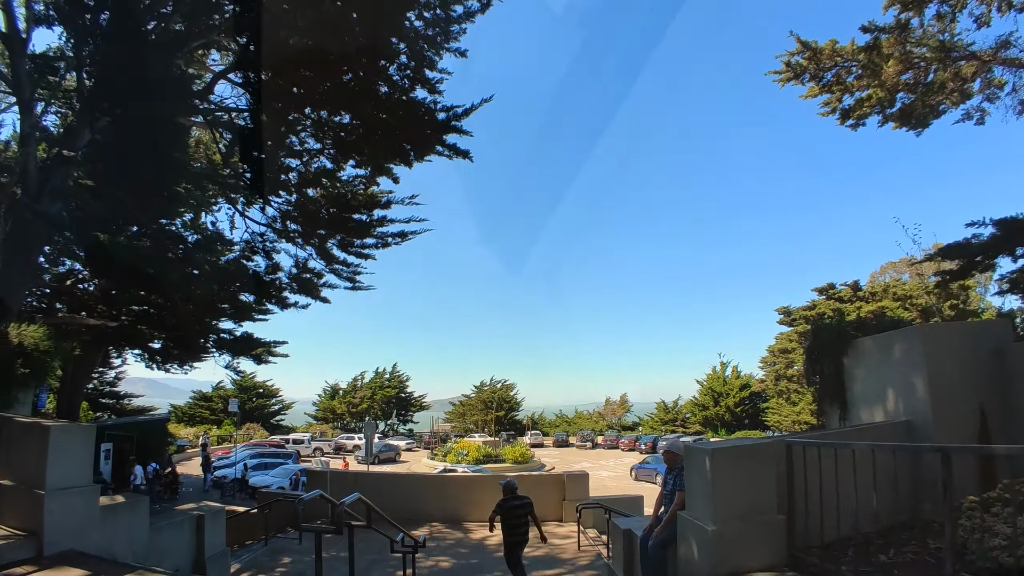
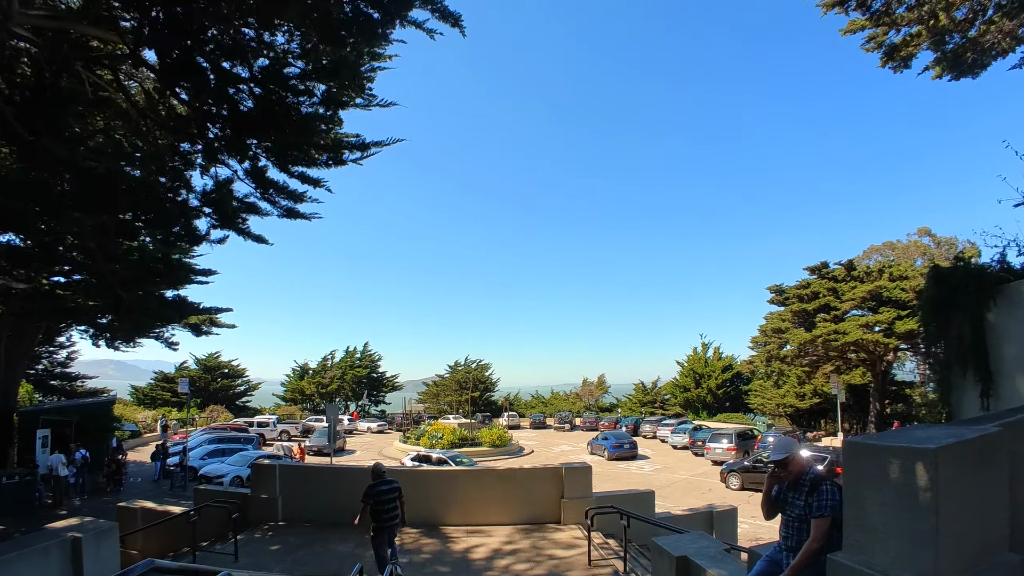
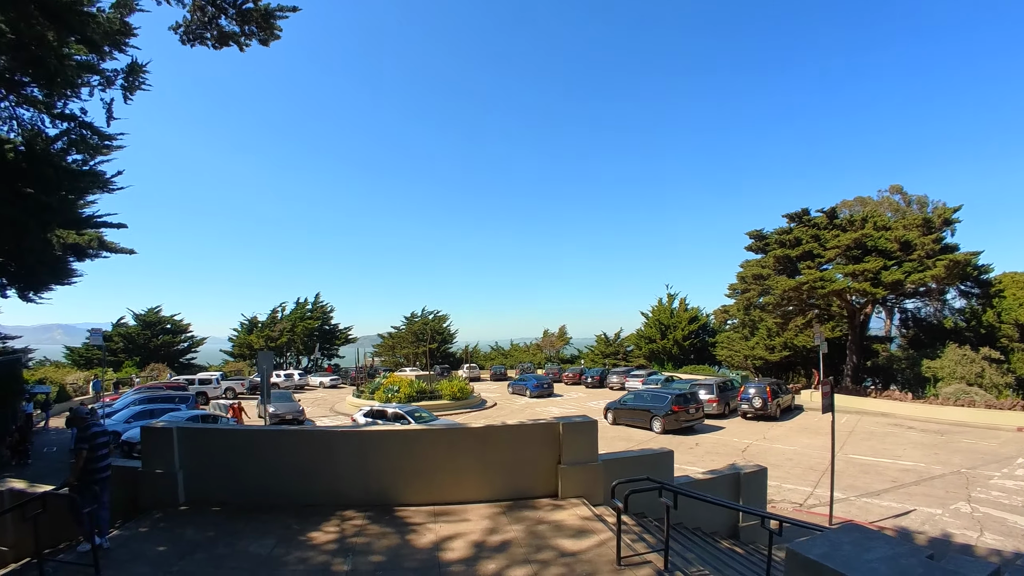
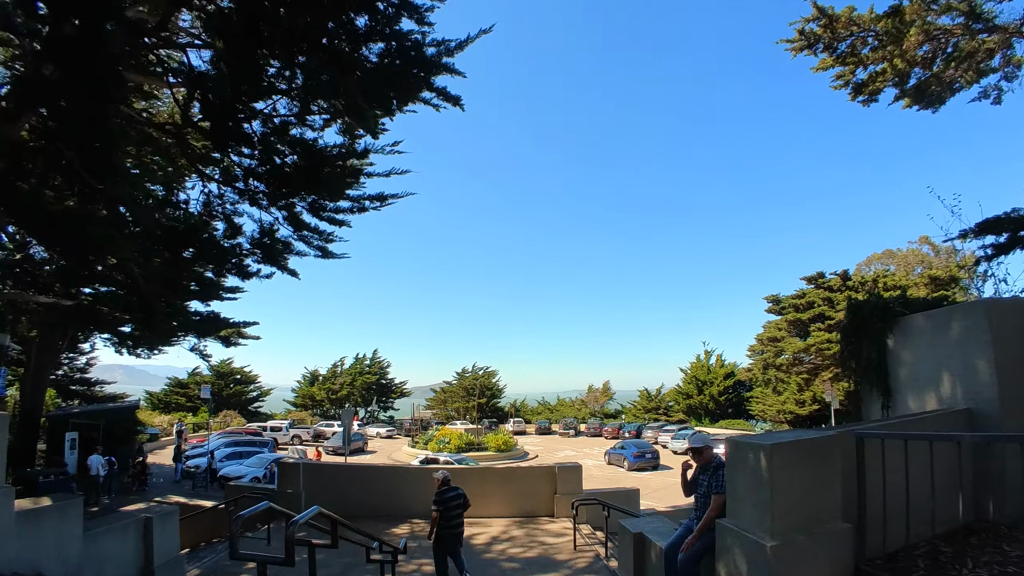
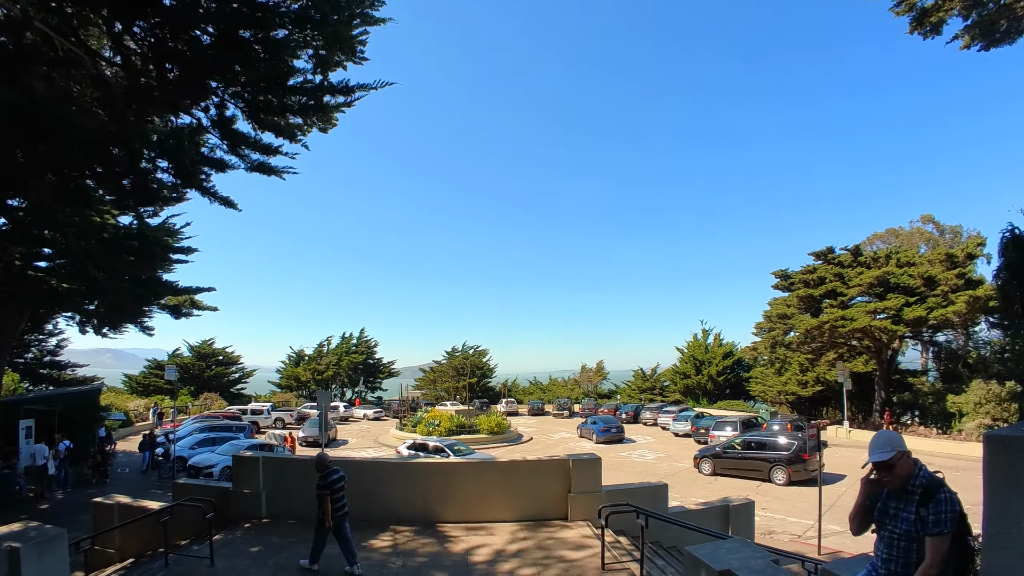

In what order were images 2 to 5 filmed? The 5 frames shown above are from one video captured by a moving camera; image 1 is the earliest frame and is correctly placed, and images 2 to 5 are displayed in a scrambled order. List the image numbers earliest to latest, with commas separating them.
4, 2, 5, 3
